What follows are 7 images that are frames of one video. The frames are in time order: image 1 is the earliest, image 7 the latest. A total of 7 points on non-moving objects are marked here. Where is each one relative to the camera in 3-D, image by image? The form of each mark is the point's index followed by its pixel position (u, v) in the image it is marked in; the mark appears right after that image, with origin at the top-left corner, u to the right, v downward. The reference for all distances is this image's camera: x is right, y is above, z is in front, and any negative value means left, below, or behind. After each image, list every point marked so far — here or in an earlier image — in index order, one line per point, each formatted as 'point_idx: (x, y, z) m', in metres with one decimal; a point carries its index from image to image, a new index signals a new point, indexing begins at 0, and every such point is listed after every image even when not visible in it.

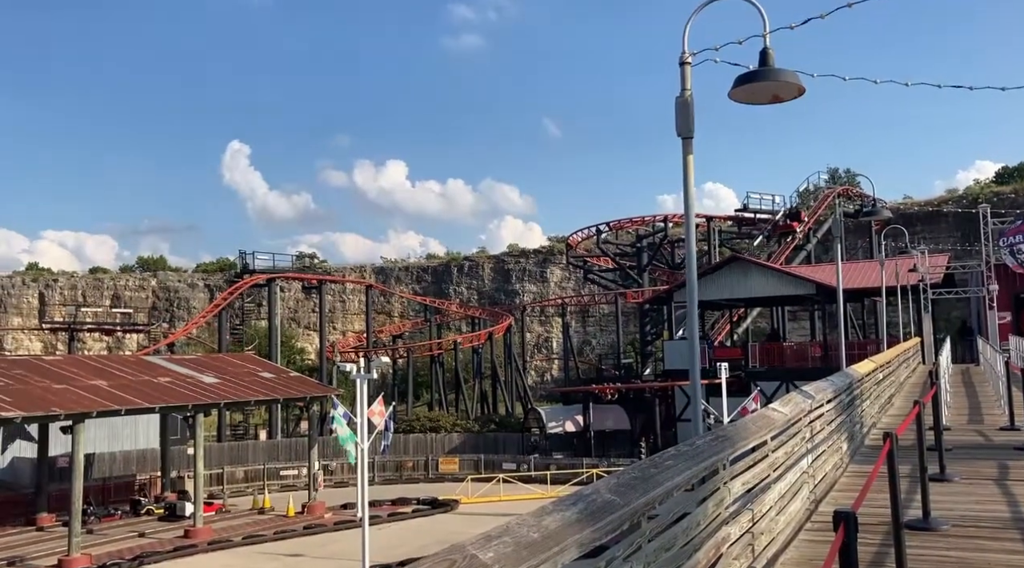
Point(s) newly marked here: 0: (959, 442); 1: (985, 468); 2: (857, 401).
0: (+4.4, -1.6, +10.7) m
1: (+3.9, -1.5, +9.0) m
2: (+3.2, -1.1, +10.0) m
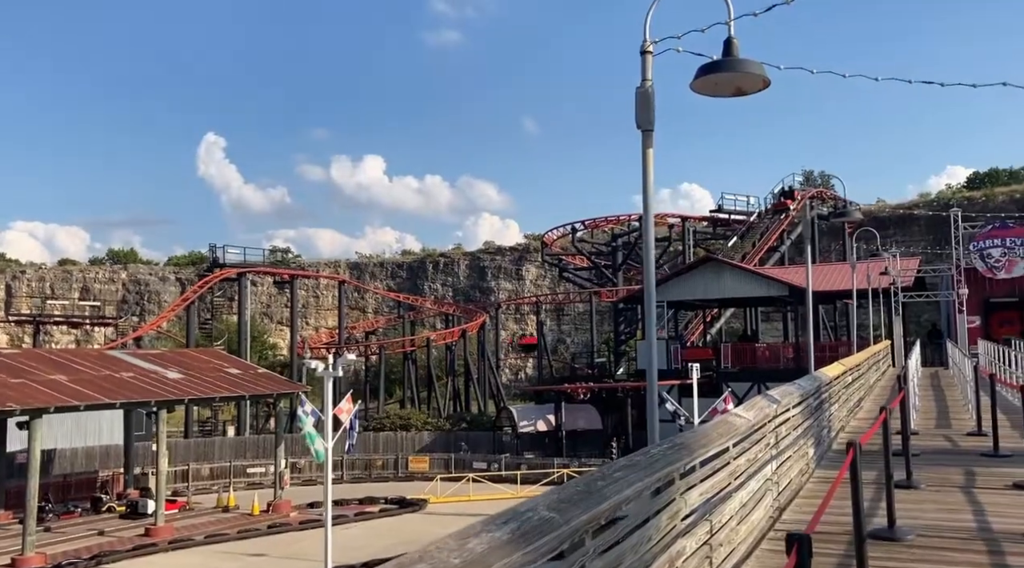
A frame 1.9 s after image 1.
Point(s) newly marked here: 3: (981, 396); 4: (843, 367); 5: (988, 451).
0: (+4.1, -1.6, +10.6) m
1: (+3.6, -1.6, +8.8) m
2: (+2.9, -1.1, +9.9) m
3: (+6.9, -1.7, +15.8) m
4: (+3.8, -1.0, +12.3) m
5: (+4.4, -1.6, +10.0) m
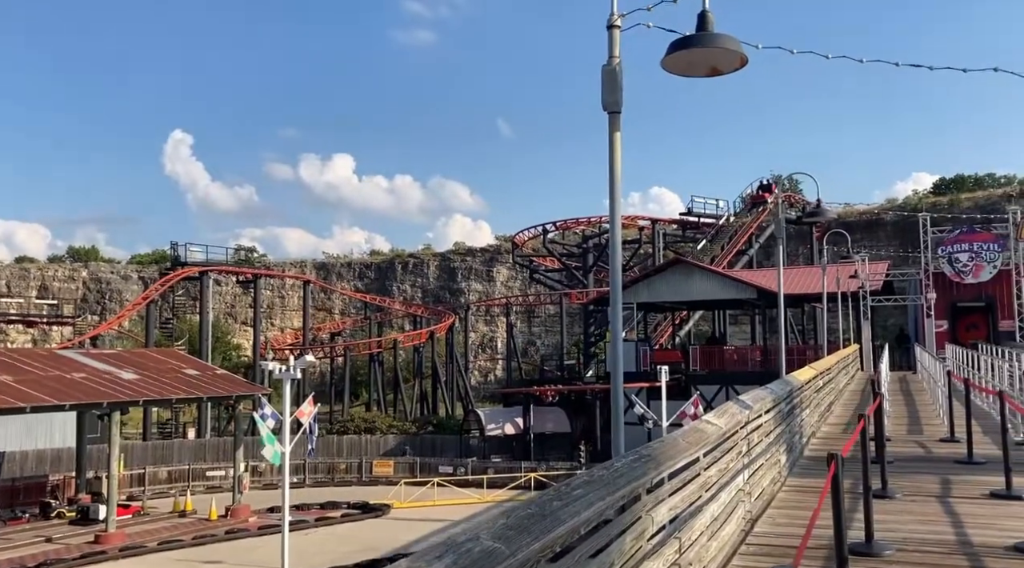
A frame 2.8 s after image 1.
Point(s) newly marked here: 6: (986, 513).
0: (+3.7, -1.6, +10.2) m
1: (+3.3, -1.6, +8.5) m
2: (+2.5, -1.1, +9.5) m
3: (+6.4, -1.7, +15.5) m
4: (+3.3, -1.0, +11.9) m
5: (+4.1, -1.6, +9.7) m
6: (+3.2, -1.6, +7.3) m
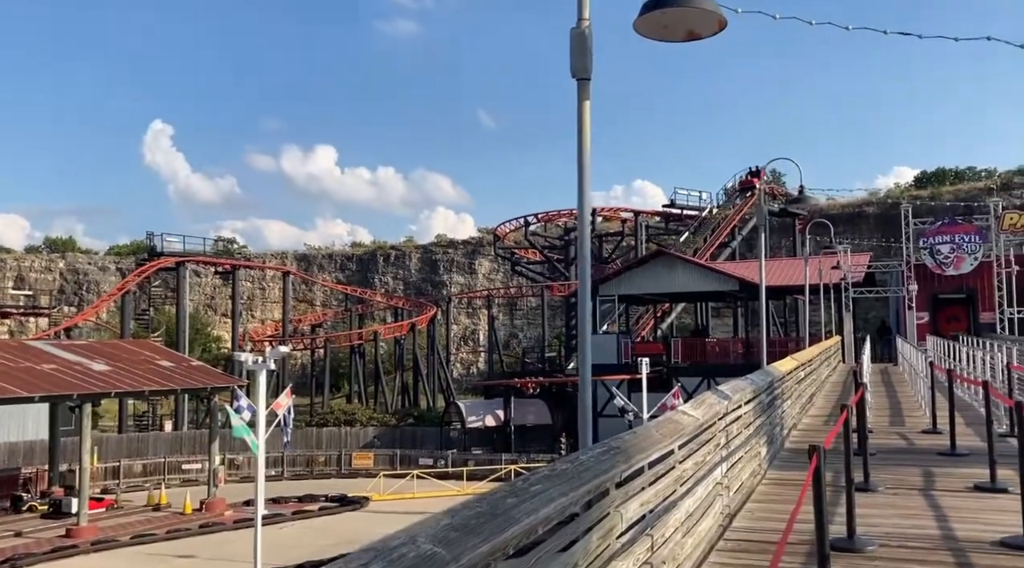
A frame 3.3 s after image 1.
0: (+3.4, -1.5, +10.0) m
1: (+3.1, -1.5, +8.3) m
2: (+2.3, -1.0, +9.3) m
3: (+6.0, -1.6, +15.4) m
4: (+3.1, -0.9, +11.7) m
5: (+3.9, -1.5, +9.5) m
6: (+3.1, -1.5, +7.2) m
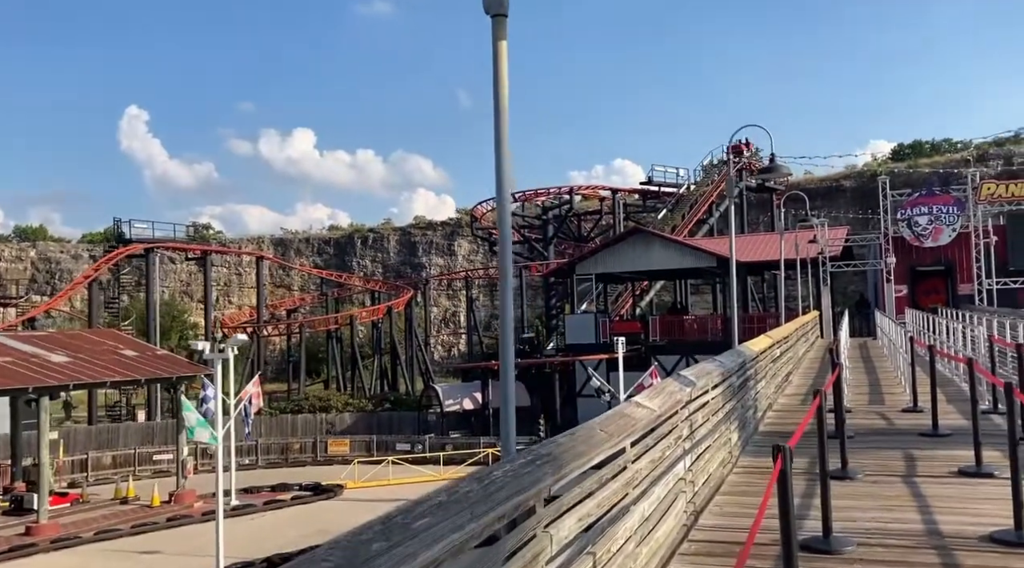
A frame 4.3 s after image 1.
0: (+3.1, -1.3, +9.6) m
1: (+2.8, -1.3, +7.8) m
2: (+2.0, -0.8, +8.8) m
3: (+5.6, -1.2, +14.9) m
4: (+2.7, -0.6, +11.3) m
5: (+3.5, -1.2, +9.1) m
6: (+2.8, -1.3, +6.7) m
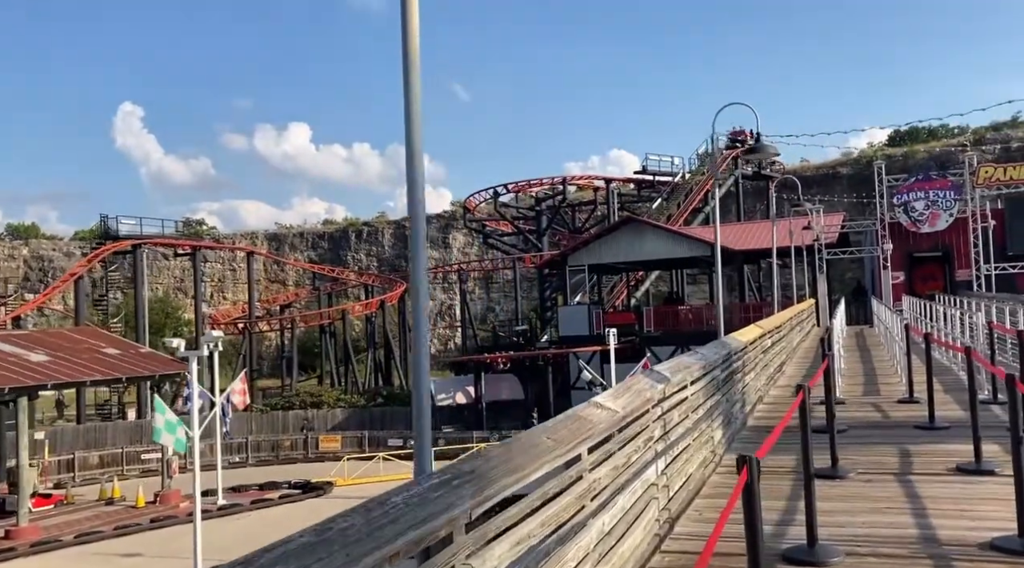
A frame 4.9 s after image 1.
0: (+2.9, -1.2, +9.2) m
1: (+2.6, -1.2, +7.4) m
2: (+1.8, -0.7, +8.4) m
3: (+5.4, -1.0, +14.5) m
4: (+2.5, -0.5, +10.8) m
5: (+3.3, -1.1, +8.6) m
6: (+2.6, -1.2, +6.3) m
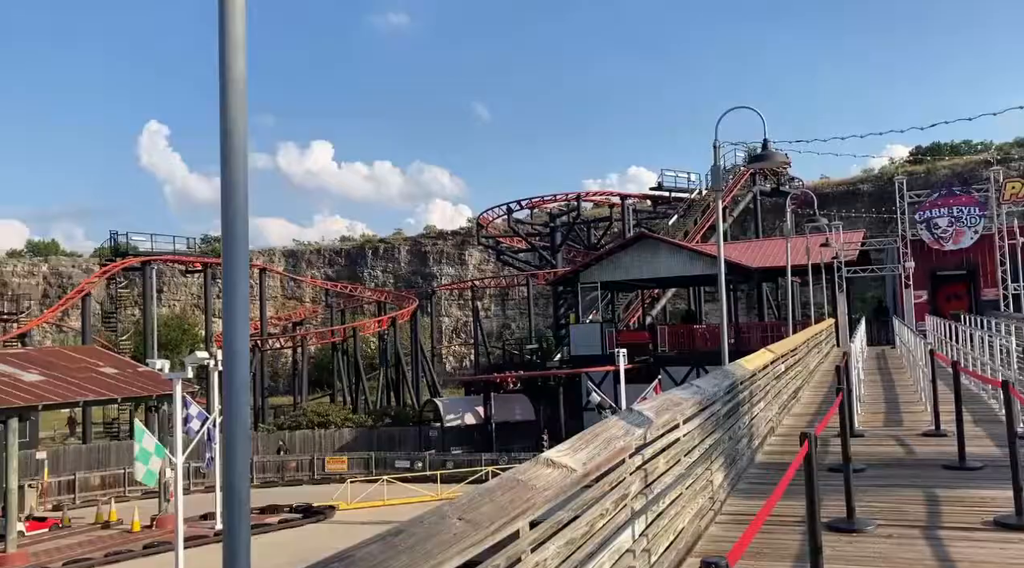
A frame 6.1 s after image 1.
0: (+2.8, -1.3, +8.4) m
1: (+2.4, -1.3, +6.6) m
2: (+1.6, -0.9, +7.6) m
3: (+5.4, -1.3, +13.7) m
4: (+2.4, -0.7, +10.1) m
5: (+3.2, -1.3, +7.9) m
6: (+2.4, -1.3, +5.5) m
